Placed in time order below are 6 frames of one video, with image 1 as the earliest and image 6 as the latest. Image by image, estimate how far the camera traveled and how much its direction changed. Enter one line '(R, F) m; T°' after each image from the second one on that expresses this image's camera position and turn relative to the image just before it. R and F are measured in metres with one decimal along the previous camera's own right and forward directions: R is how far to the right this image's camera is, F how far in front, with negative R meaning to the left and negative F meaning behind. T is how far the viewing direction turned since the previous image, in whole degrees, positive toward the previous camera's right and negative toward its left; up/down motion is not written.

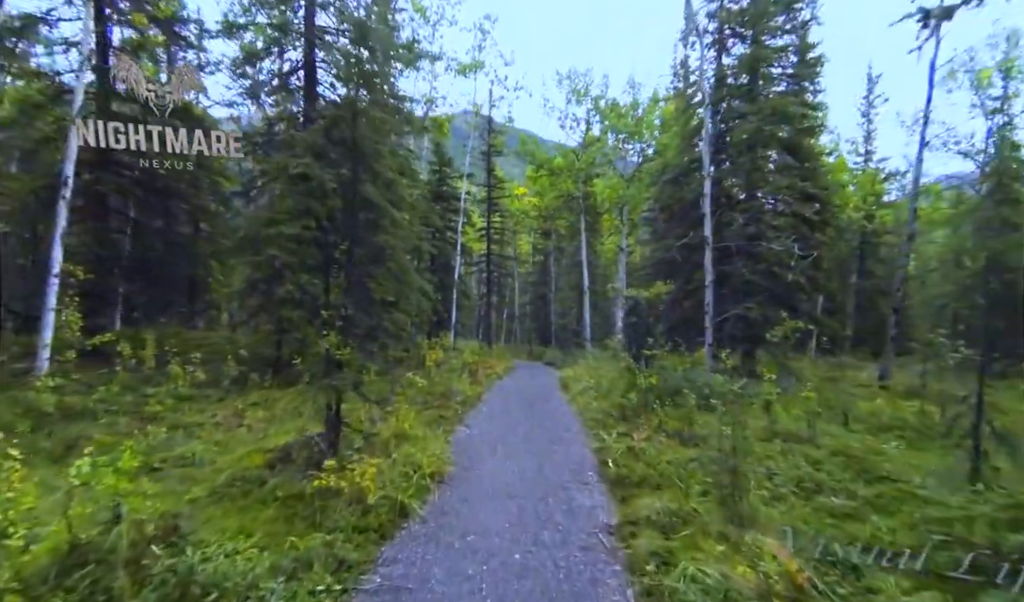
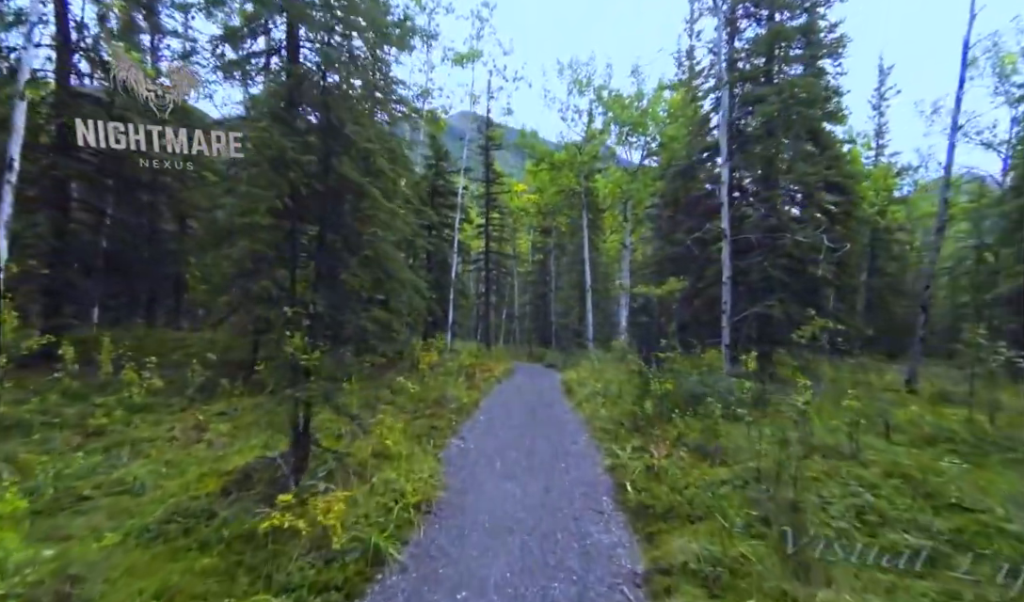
(0.0, +1.3) m; 0°
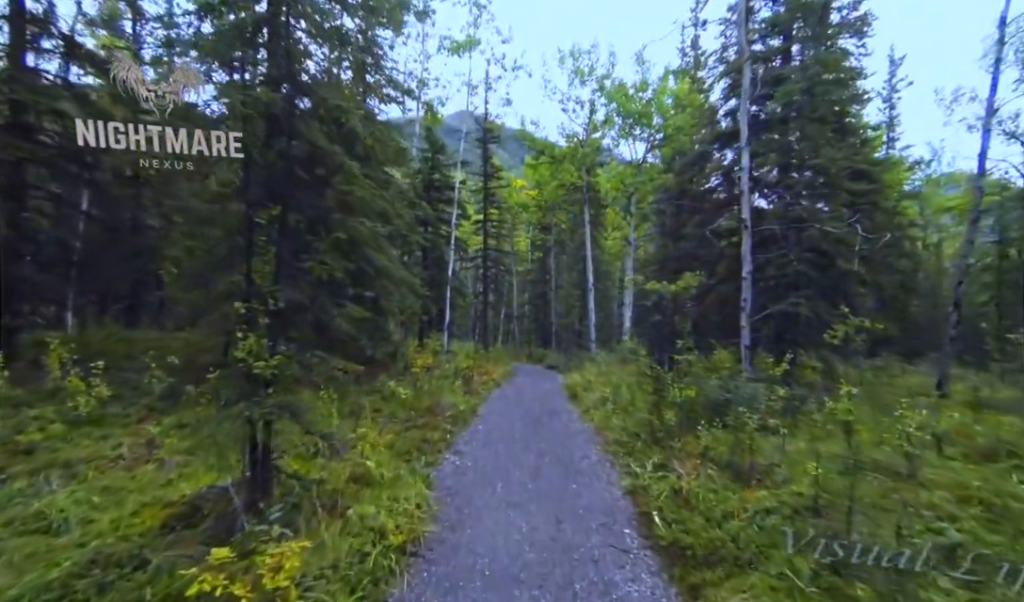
(-0.1, +1.2) m; 0°
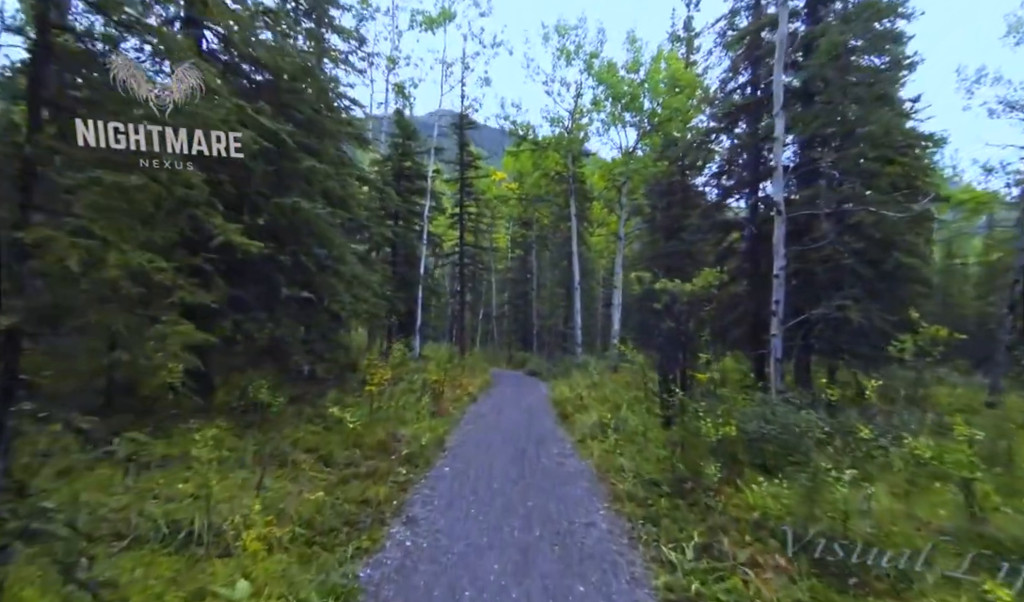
(+0.1, +2.8) m; +2°
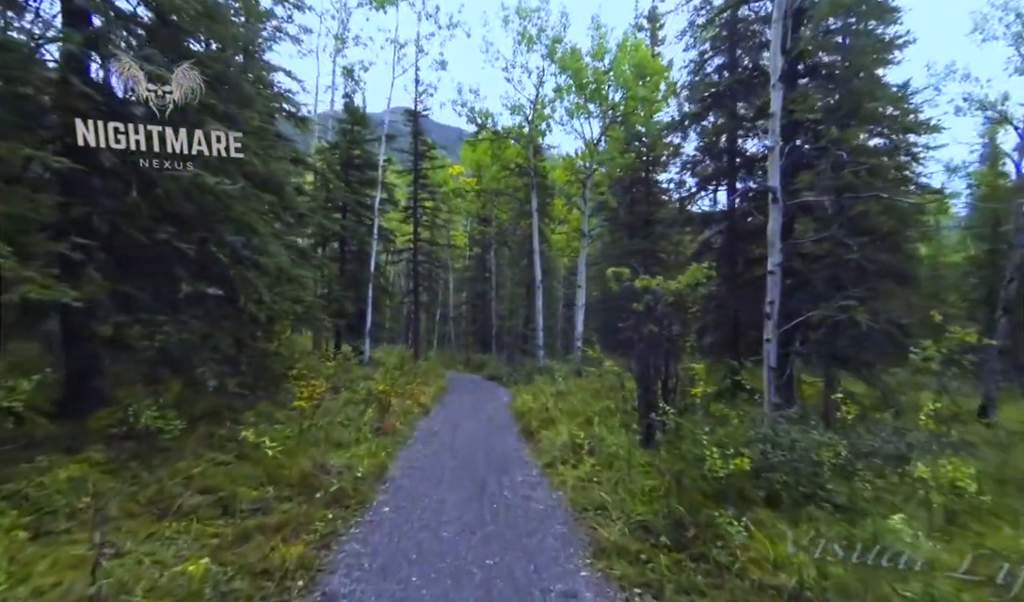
(0.0, +1.7) m; +4°
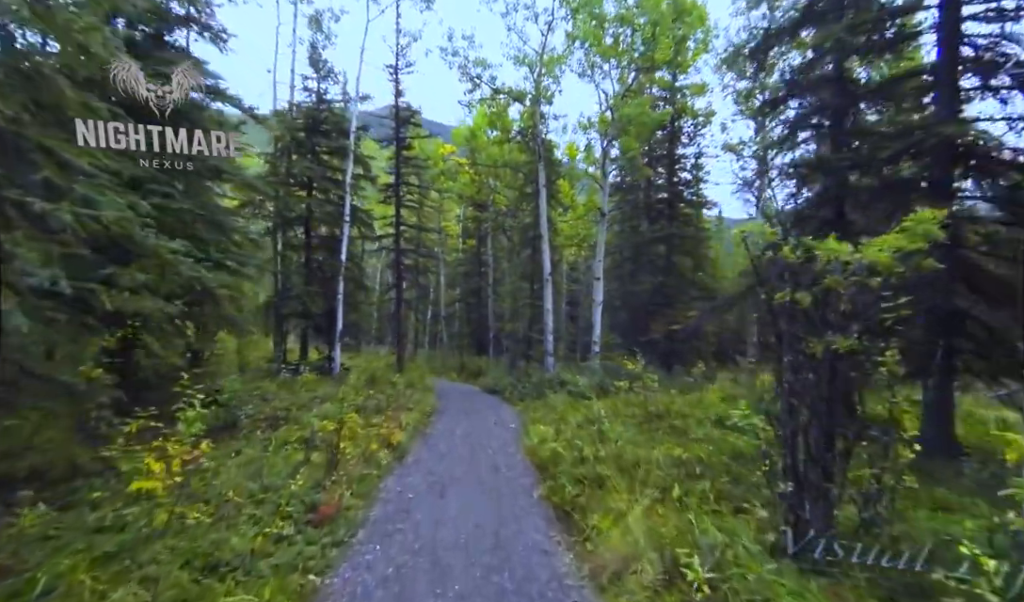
(-0.4, +4.8) m; +1°
